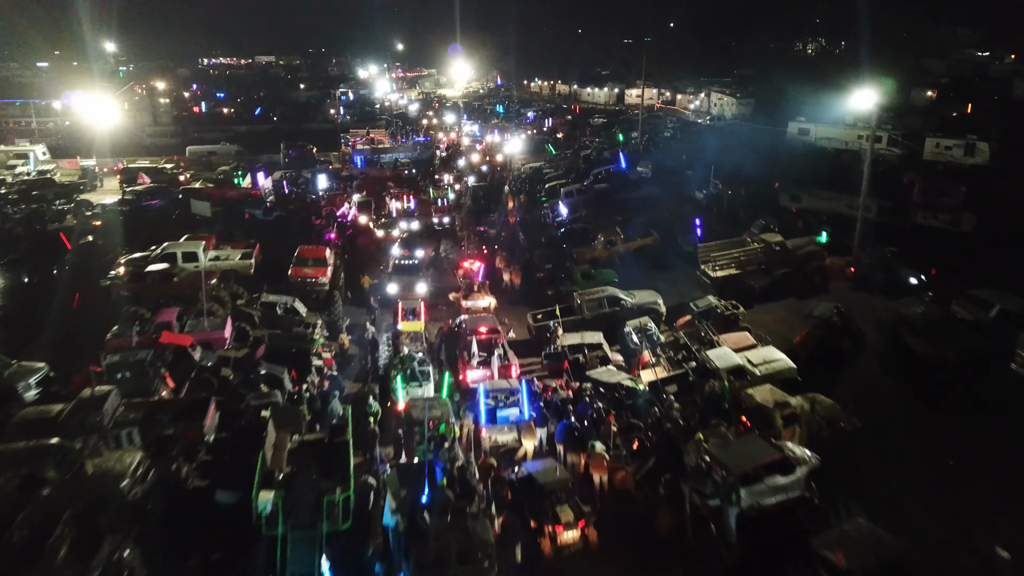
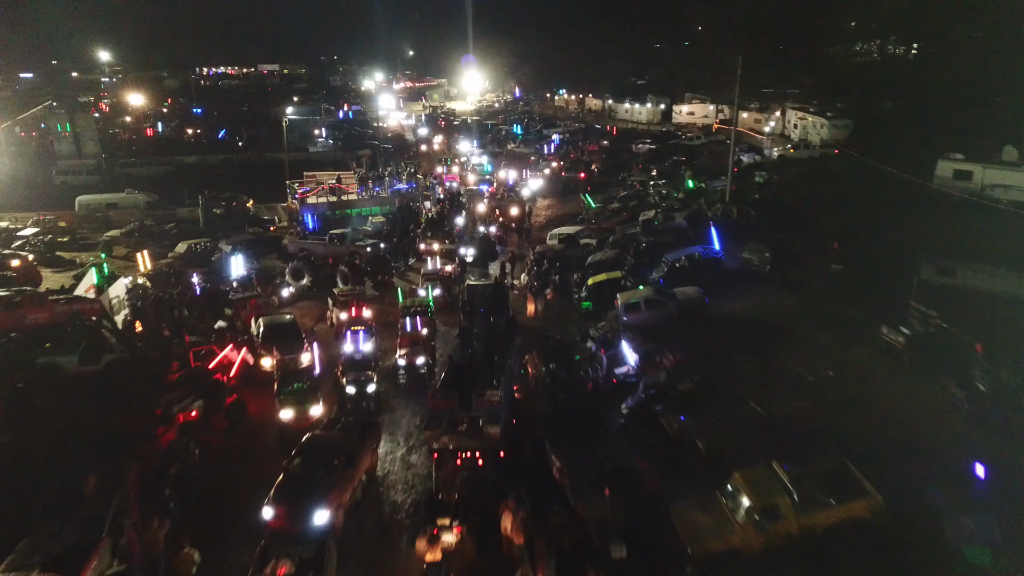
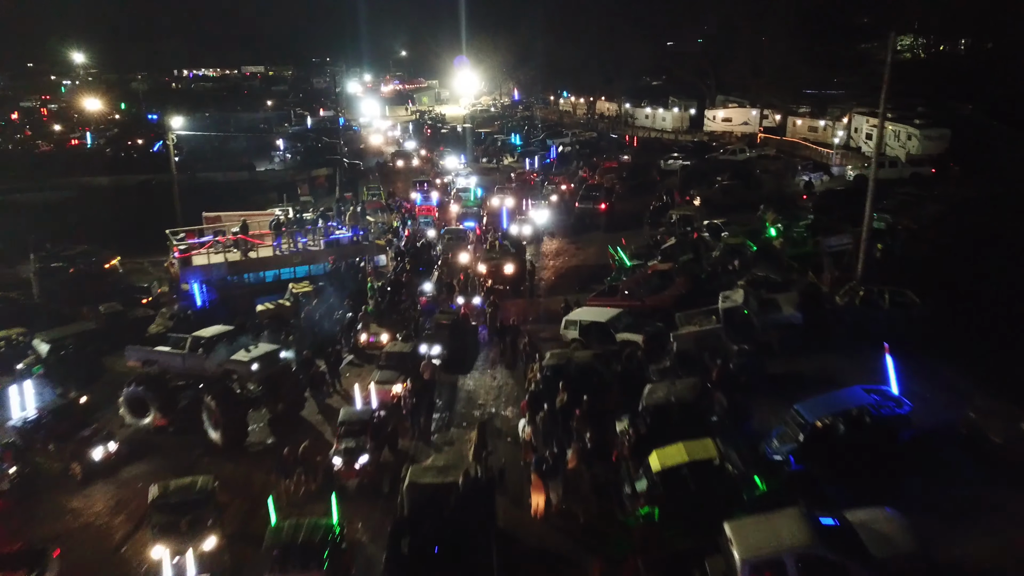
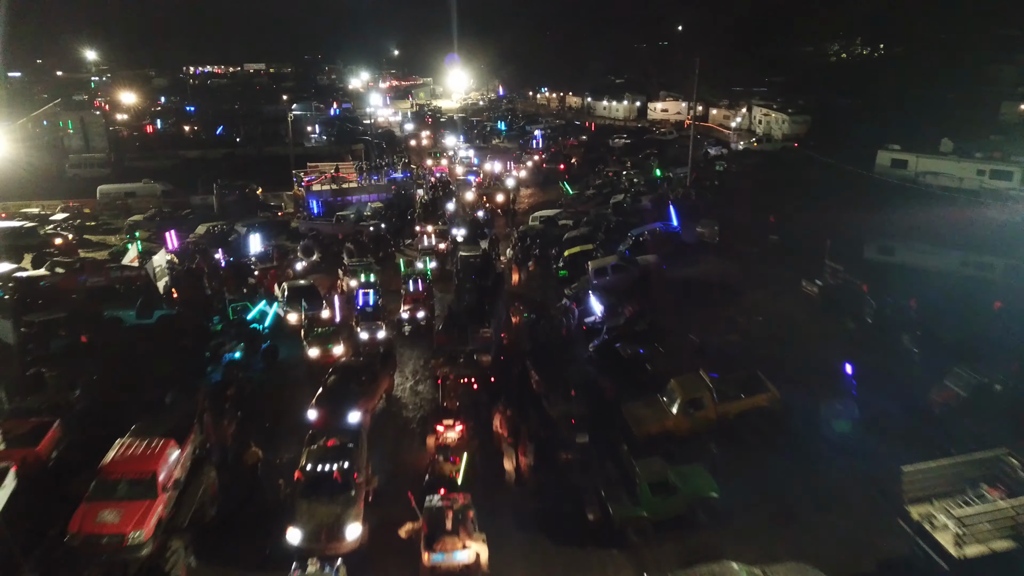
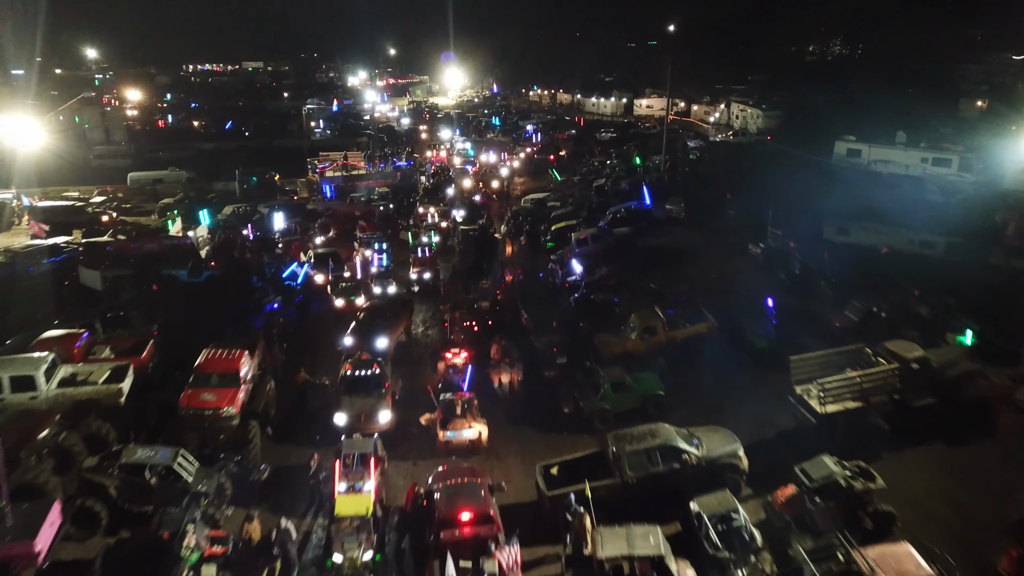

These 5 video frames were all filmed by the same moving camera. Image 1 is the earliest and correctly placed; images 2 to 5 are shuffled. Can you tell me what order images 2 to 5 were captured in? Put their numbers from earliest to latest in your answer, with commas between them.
5, 4, 2, 3
